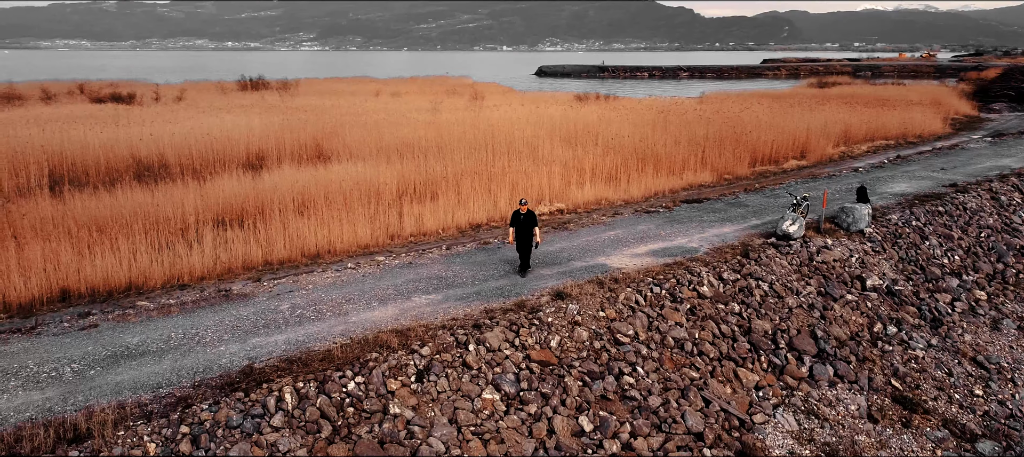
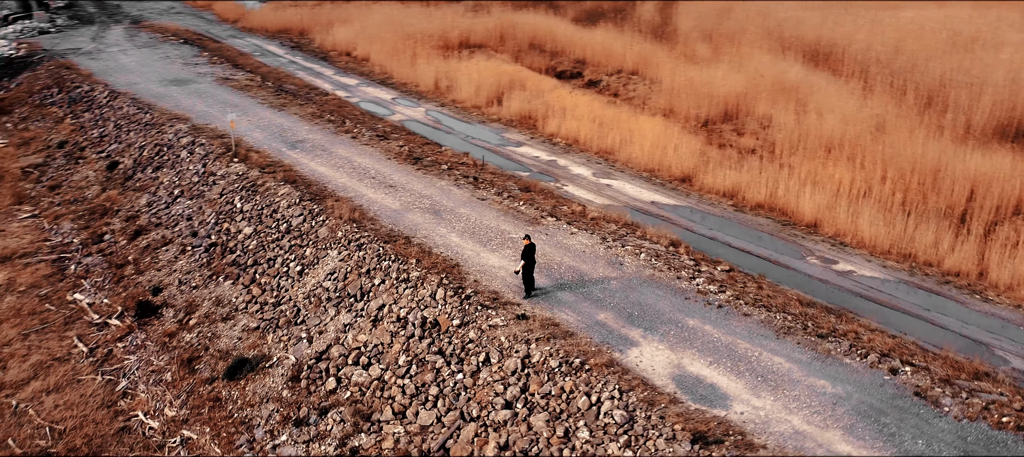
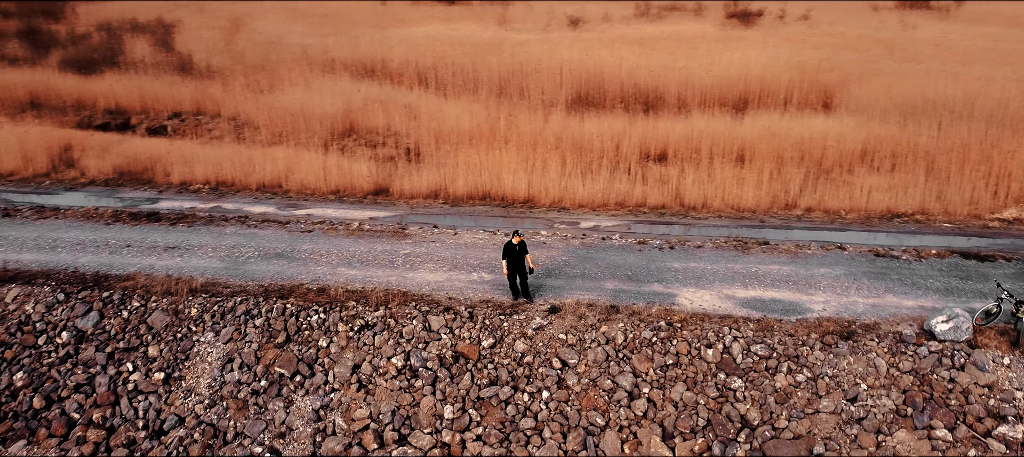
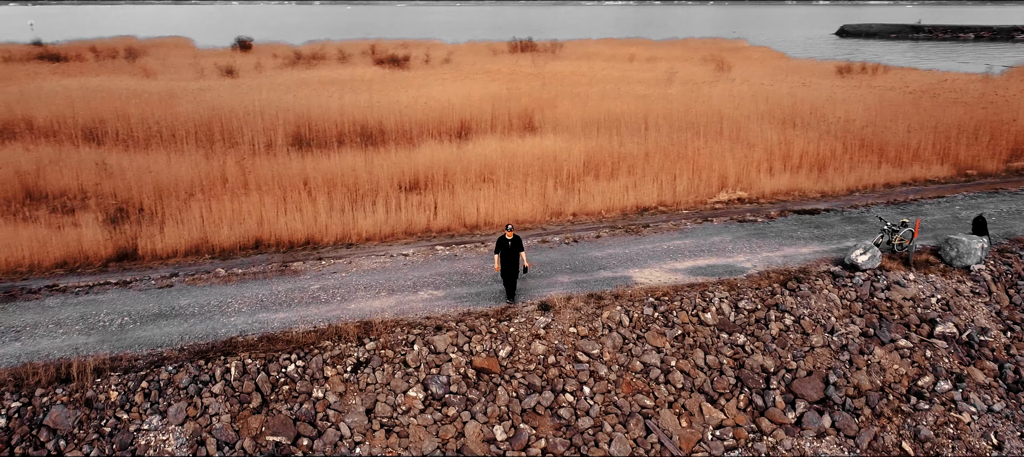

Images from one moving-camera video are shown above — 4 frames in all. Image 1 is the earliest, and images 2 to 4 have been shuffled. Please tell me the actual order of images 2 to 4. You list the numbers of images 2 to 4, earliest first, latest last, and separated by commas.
4, 3, 2
